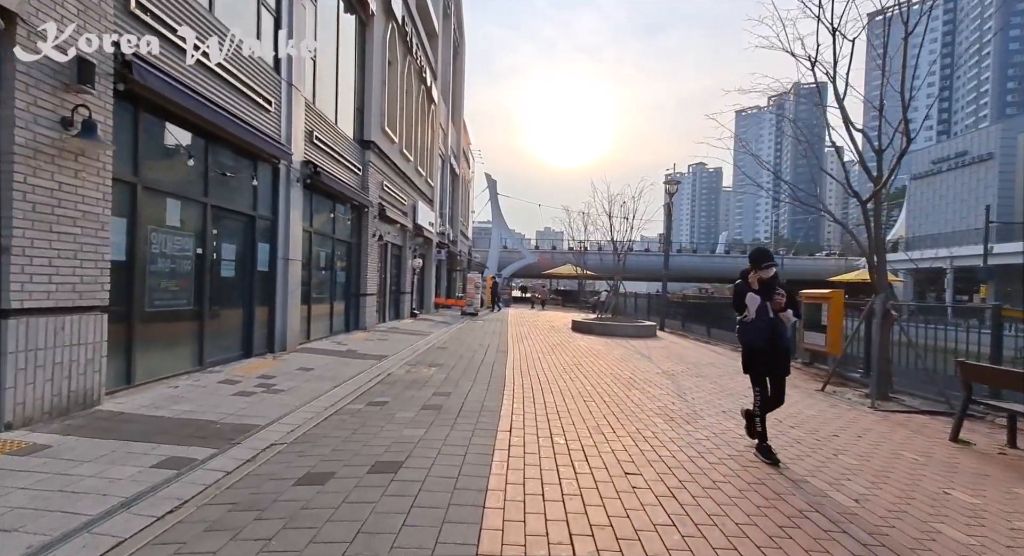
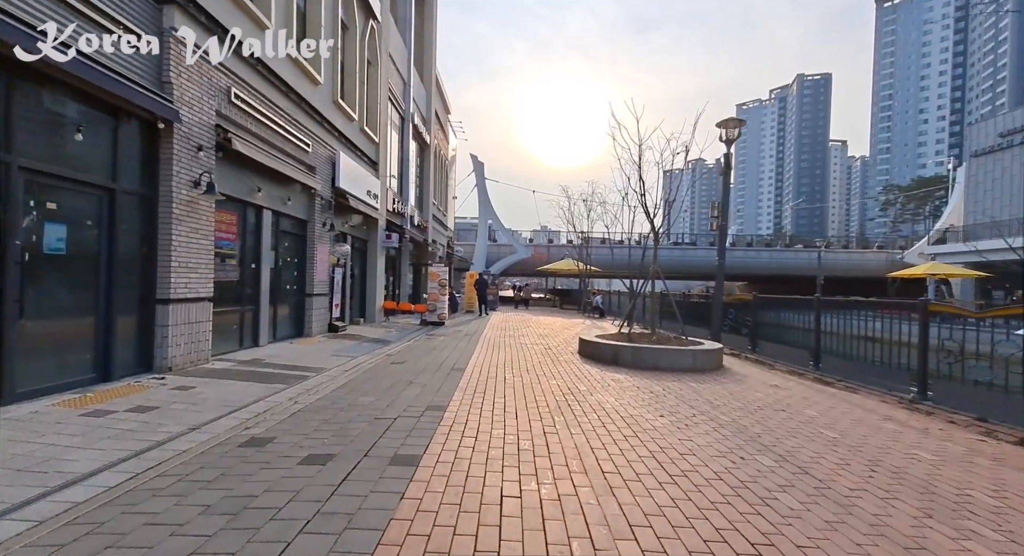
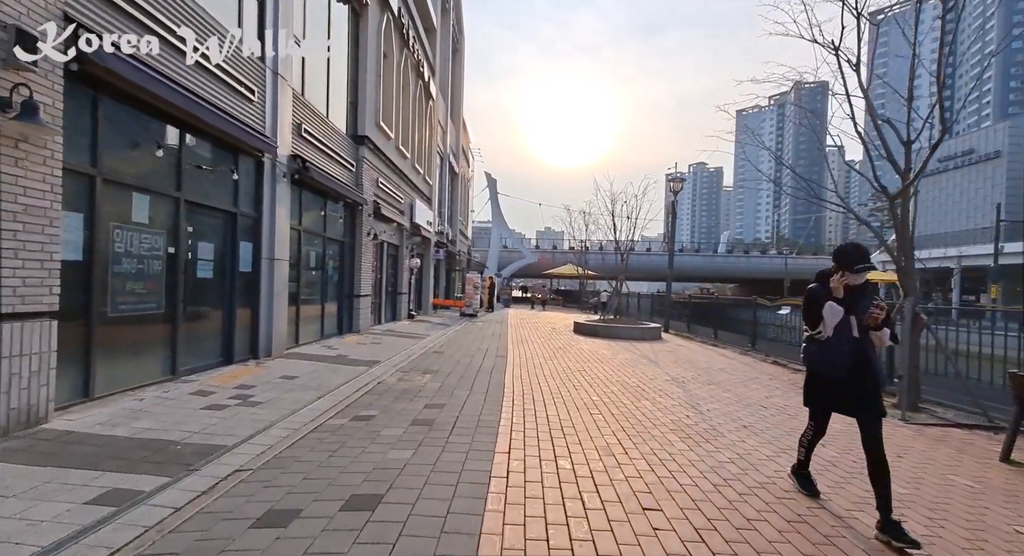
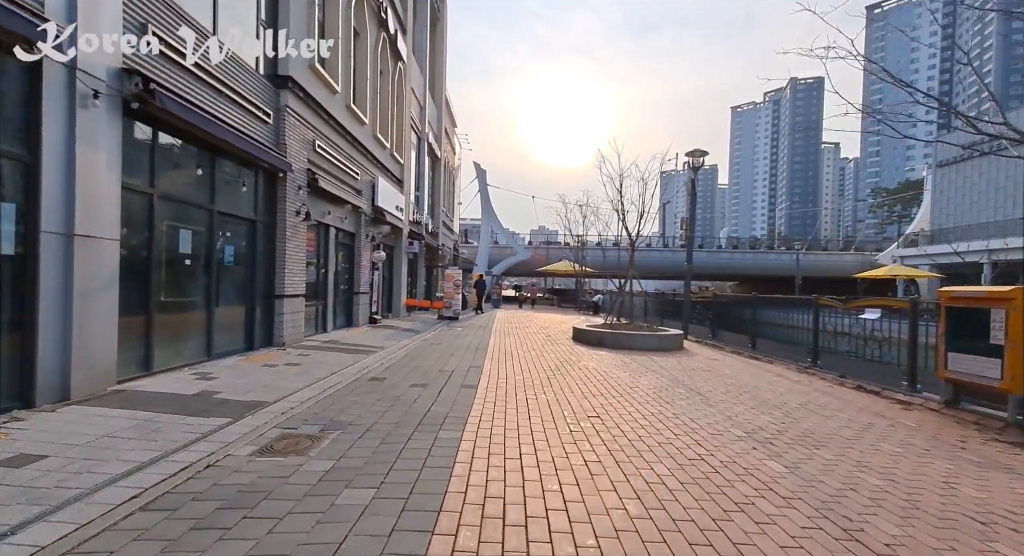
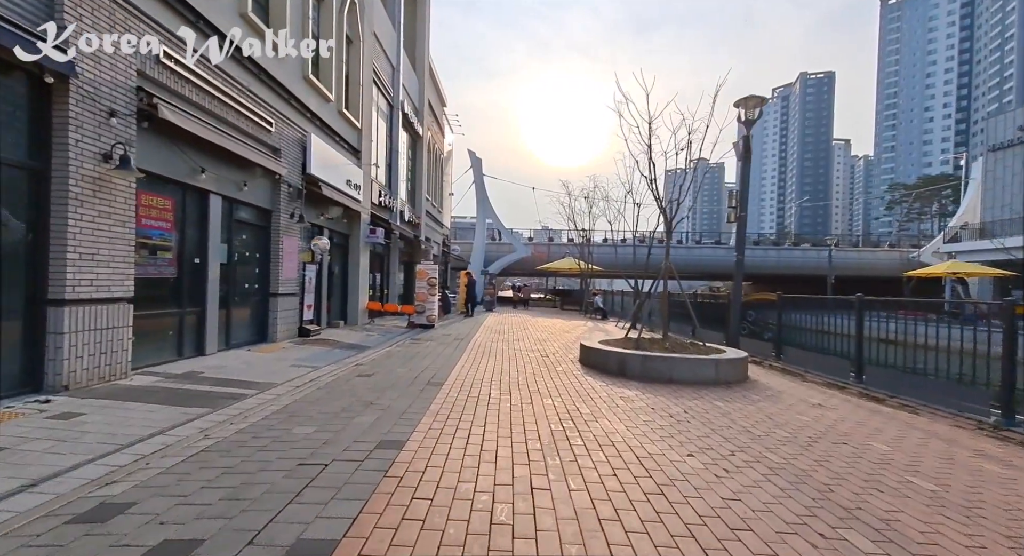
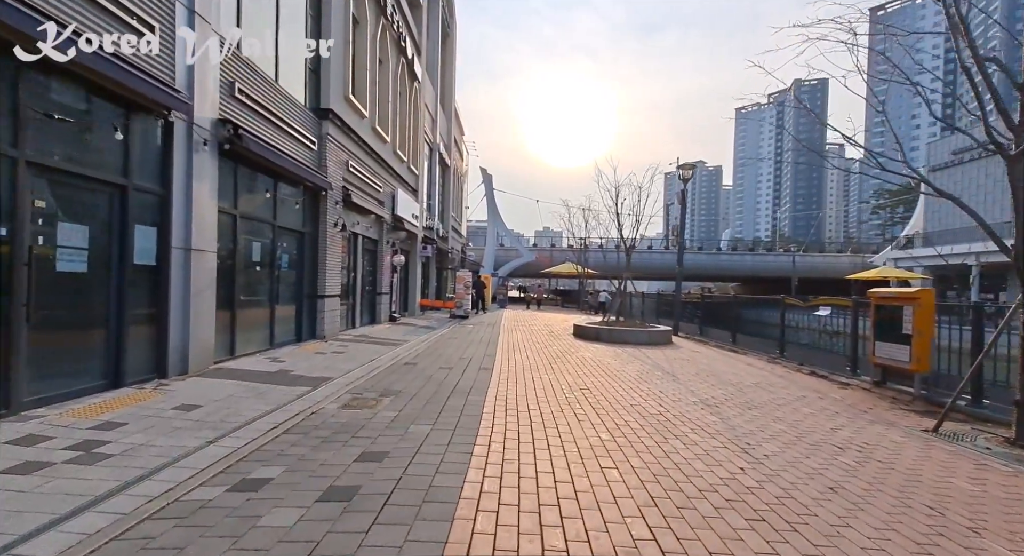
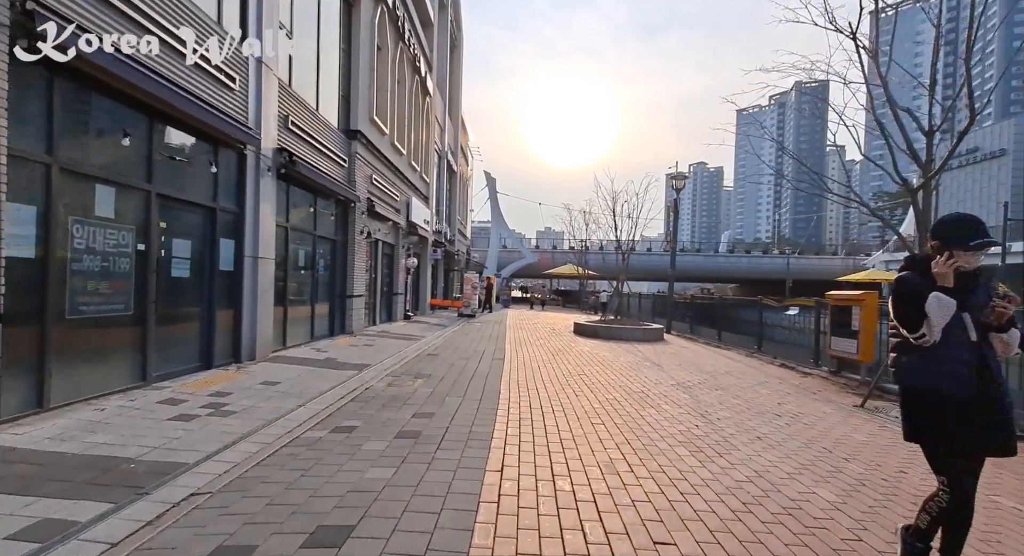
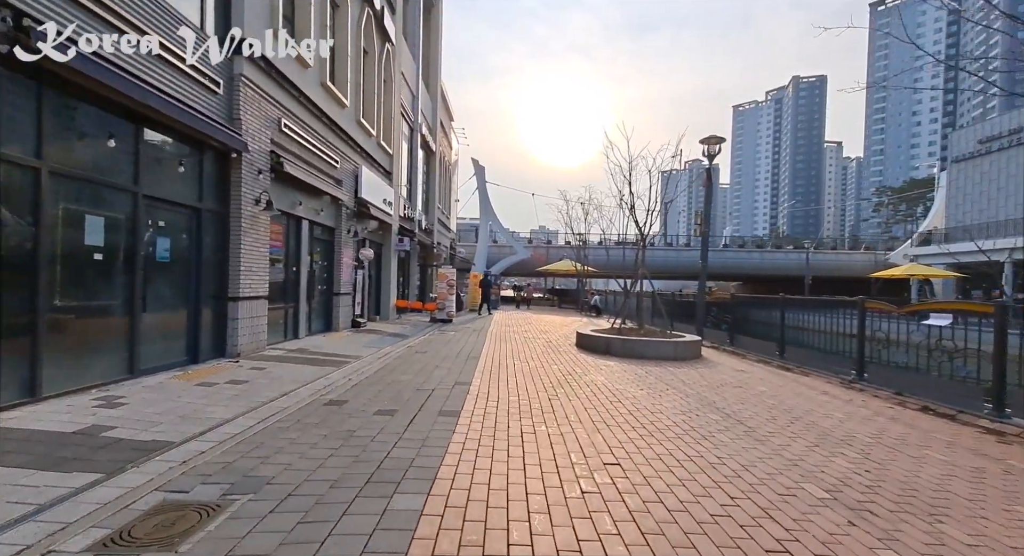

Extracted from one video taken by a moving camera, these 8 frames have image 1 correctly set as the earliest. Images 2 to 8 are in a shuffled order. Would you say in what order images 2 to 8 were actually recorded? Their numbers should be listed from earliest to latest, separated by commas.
3, 7, 6, 4, 8, 2, 5
